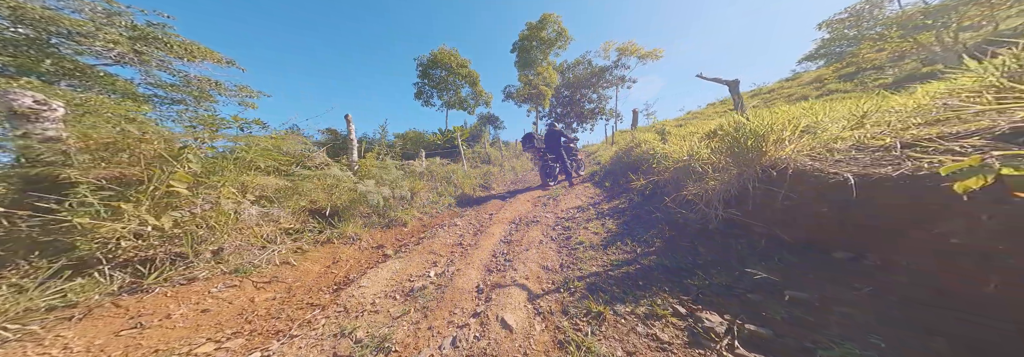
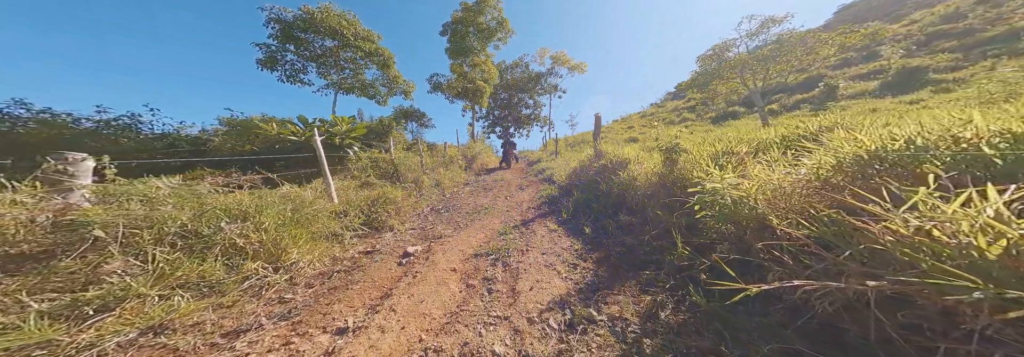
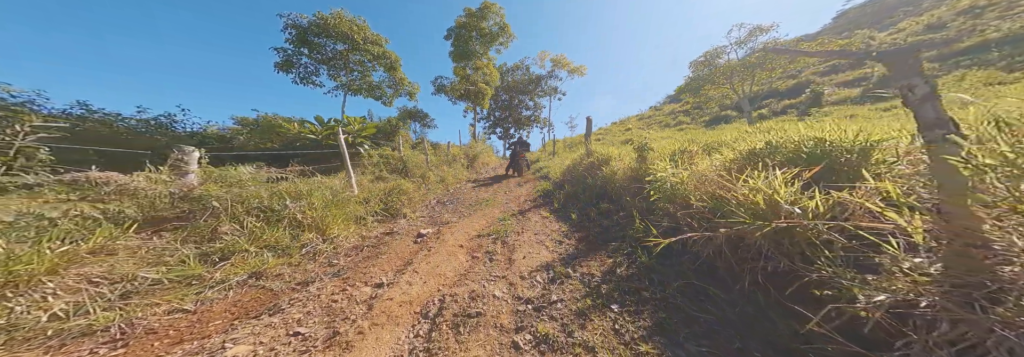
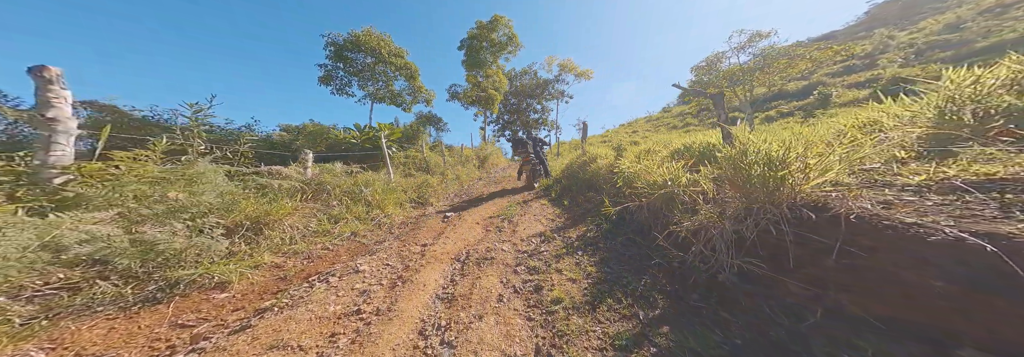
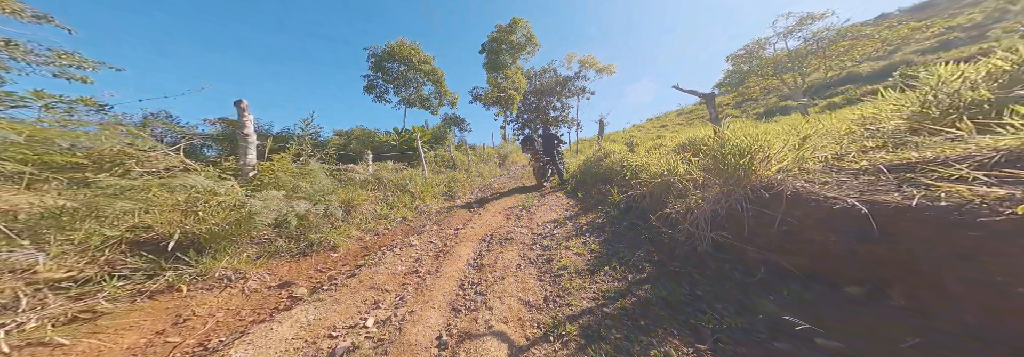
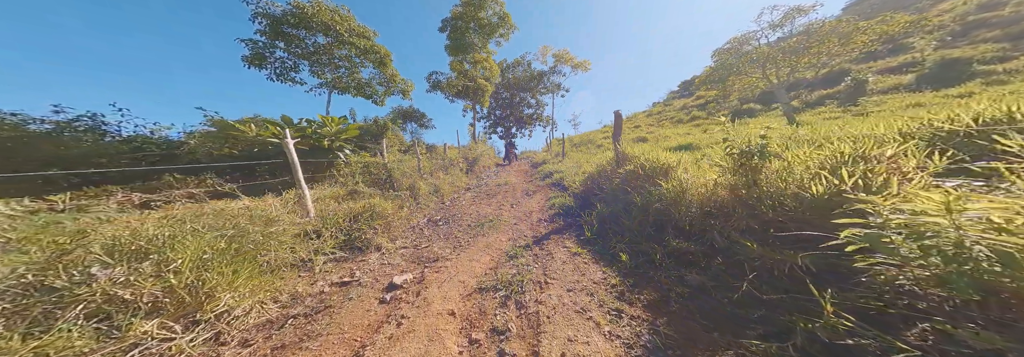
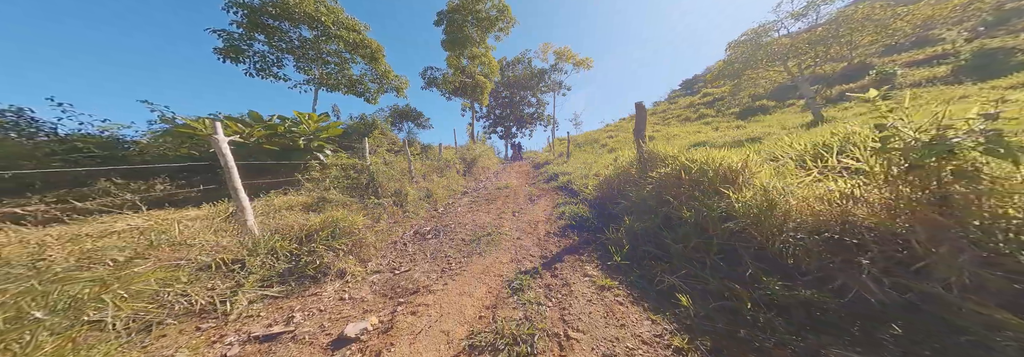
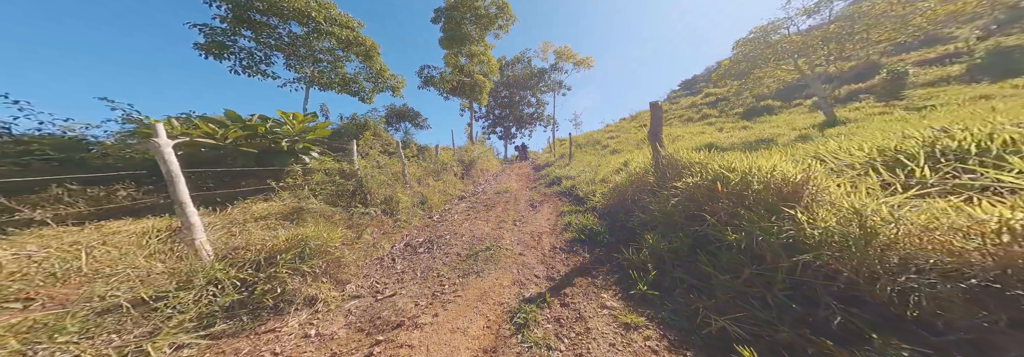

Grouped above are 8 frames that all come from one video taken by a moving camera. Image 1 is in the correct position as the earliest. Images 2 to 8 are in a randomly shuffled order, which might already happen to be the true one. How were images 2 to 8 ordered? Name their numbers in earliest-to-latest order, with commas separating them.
5, 4, 3, 2, 6, 7, 8
